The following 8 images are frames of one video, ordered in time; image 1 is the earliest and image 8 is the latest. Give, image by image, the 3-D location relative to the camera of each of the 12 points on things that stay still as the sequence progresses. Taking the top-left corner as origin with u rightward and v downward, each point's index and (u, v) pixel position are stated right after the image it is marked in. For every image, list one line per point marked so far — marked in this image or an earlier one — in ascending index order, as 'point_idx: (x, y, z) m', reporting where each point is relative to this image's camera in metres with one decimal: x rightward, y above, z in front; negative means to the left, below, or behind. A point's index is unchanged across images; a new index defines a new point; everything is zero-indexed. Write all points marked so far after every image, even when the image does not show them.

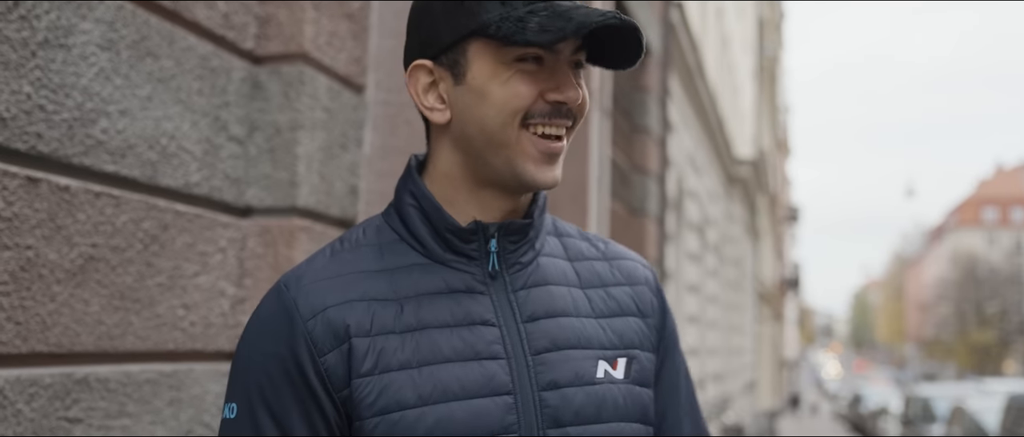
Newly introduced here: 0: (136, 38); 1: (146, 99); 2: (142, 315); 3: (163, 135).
0: (-1.5, +0.7, +3.6) m
1: (-1.5, +0.5, +3.6) m
2: (-1.5, -0.4, +3.6) m
3: (-1.4, +0.3, +3.7) m
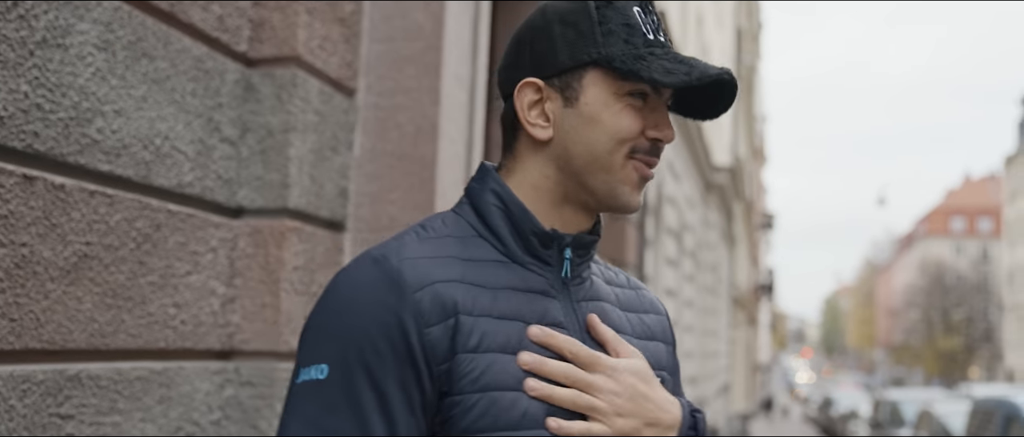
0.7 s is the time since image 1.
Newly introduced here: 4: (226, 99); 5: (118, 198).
0: (-1.6, +0.7, +3.6) m
1: (-1.5, +0.5, +3.6) m
2: (-1.6, -0.4, +3.6) m
3: (-1.5, +0.3, +3.7) m
4: (-1.3, +0.6, +4.1) m
5: (-1.6, +0.1, +3.5) m
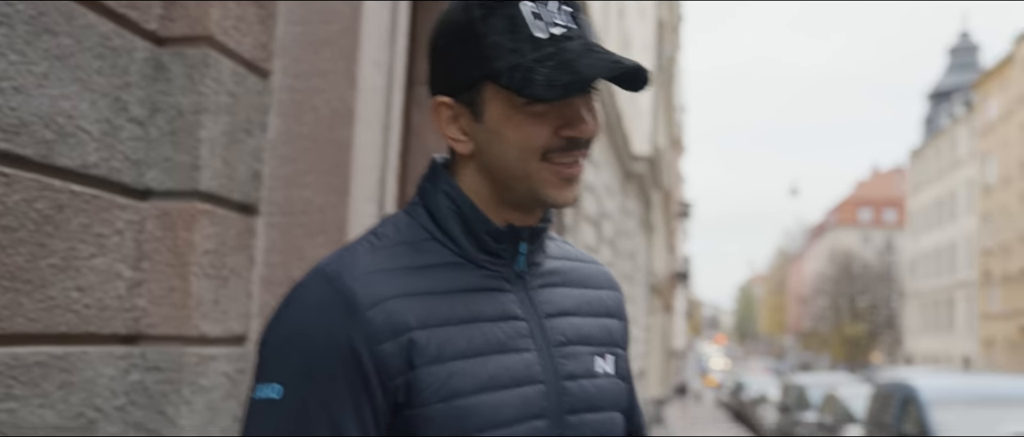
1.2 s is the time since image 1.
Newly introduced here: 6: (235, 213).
0: (-1.9, +0.8, +3.5) m
1: (-1.9, +0.6, +3.5) m
2: (-1.9, -0.3, +3.5) m
3: (-1.9, +0.4, +3.6) m
4: (-1.7, +0.6, +4.0) m
5: (-1.9, +0.2, +3.4) m
6: (-1.4, 0.0, +4.4) m
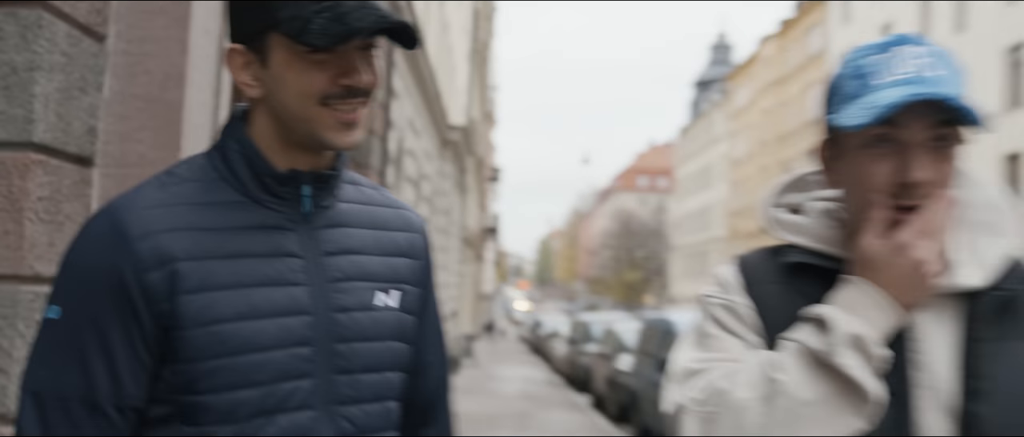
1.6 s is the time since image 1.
0: (-2.8, +1.1, +3.8) m
1: (-2.8, +0.8, +3.8) m
2: (-2.8, -0.1, +3.8) m
3: (-2.7, +0.7, +3.9) m
4: (-2.7, +0.9, +4.3) m
5: (-2.8, +0.4, +3.7) m
6: (-2.4, +0.3, +4.7) m
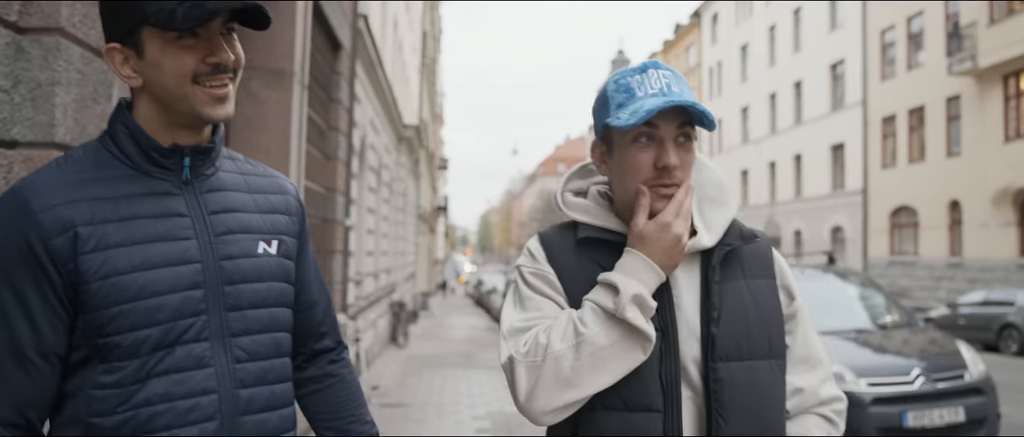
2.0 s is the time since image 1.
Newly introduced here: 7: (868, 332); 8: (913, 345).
0: (-3.3, +1.2, +5.0) m
1: (-3.3, +0.9, +5.0) m
2: (-3.4, 0.0, +5.1) m
3: (-3.3, +0.8, +5.1) m
4: (-3.2, +1.0, +5.5) m
5: (-3.3, +0.5, +4.9) m
6: (-2.9, +0.4, +5.9) m
7: (+2.1, -0.7, +5.1) m
8: (+2.3, -0.7, +4.9) m
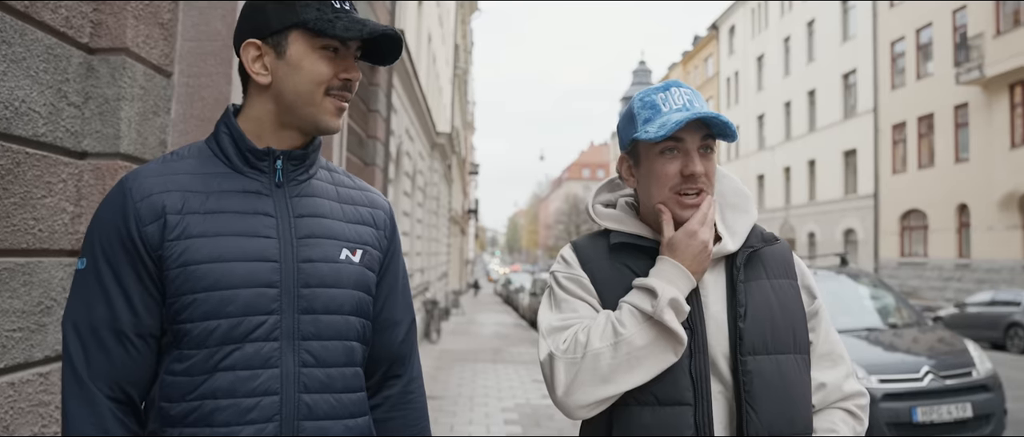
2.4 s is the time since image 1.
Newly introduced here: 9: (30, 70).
0: (-3.2, +1.2, +5.5) m
1: (-3.2, +0.9, +5.5) m
2: (-3.2, 0.0, +5.6) m
3: (-3.1, +0.8, +5.6) m
4: (-3.0, +1.0, +6.0) m
5: (-3.2, +0.5, +5.4) m
6: (-2.7, +0.4, +6.4) m
7: (+2.2, -0.7, +5.4) m
8: (+2.5, -0.7, +5.2) m
9: (-1.5, +0.4, +2.6) m
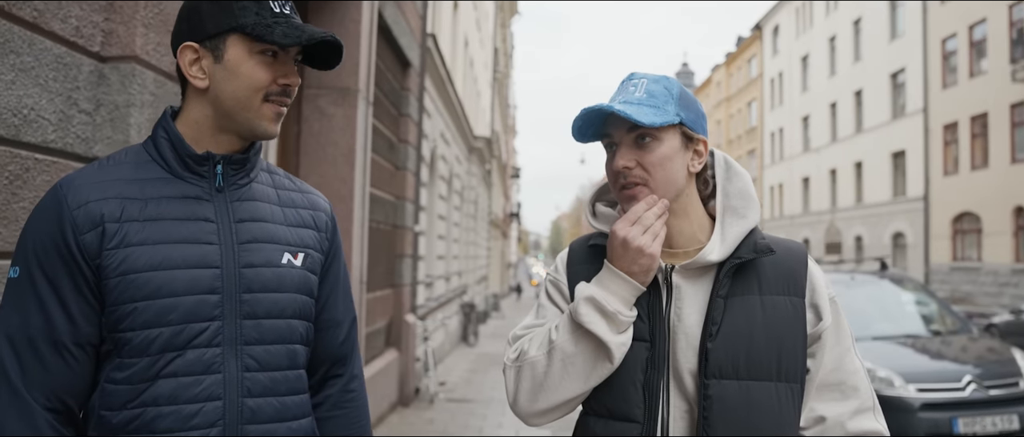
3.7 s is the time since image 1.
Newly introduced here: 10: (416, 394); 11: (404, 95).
0: (-3.0, +1.1, +5.8) m
1: (-2.9, +0.9, +5.8) m
2: (-3.0, 0.0, +5.8) m
3: (-2.9, +0.7, +5.8) m
4: (-2.8, +1.0, +6.3) m
5: (-3.0, +0.5, +5.7) m
6: (-2.4, +0.4, +6.6) m
7: (+2.4, -0.7, +5.2) m
8: (+2.6, -0.8, +5.0) m
9: (-1.5, +0.4, +2.8) m
10: (-0.9, -1.5, +7.7) m
11: (-1.0, +1.1, +7.6) m
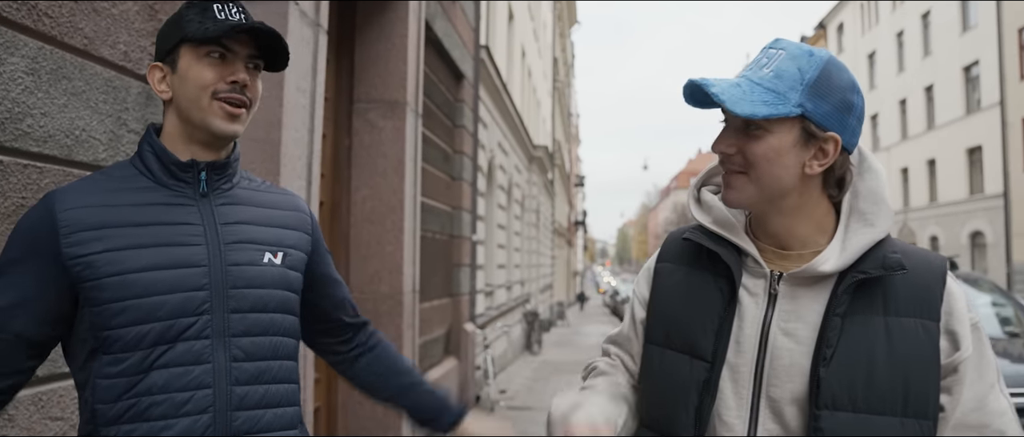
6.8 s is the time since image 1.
0: (-2.6, +1.0, +6.1) m
1: (-2.6, +0.8, +6.1) m
2: (-2.6, -0.1, +6.1) m
3: (-2.5, +0.6, +6.2) m
4: (-2.3, +0.8, +6.6) m
5: (-2.6, +0.4, +6.0) m
6: (-1.9, +0.2, +6.9) m
7: (+2.8, -0.7, +5.0) m
8: (+2.9, -0.7, +4.8) m
9: (-1.4, +0.4, +2.9) m
10: (-0.3, -1.6, +7.7) m
11: (-0.4, +1.0, +7.7) m
